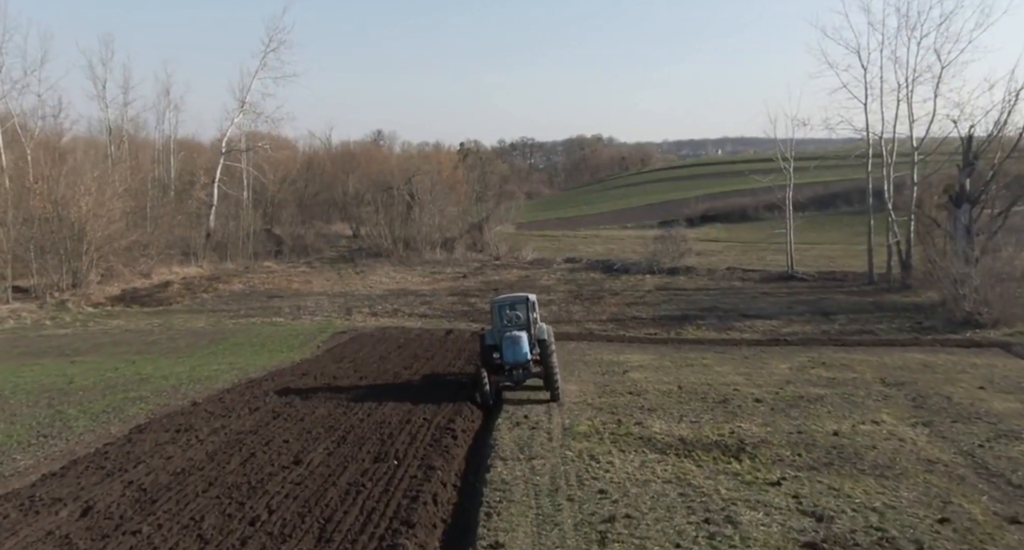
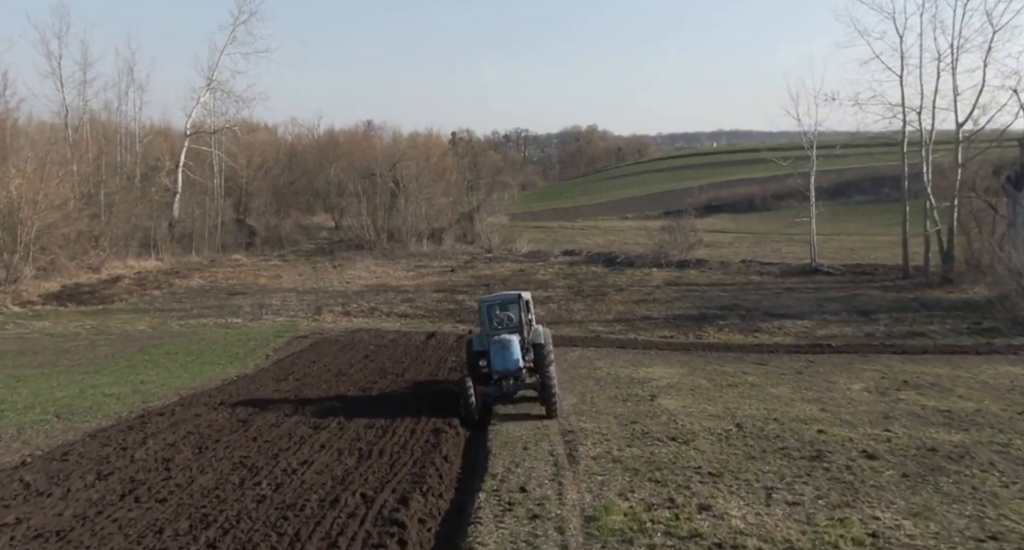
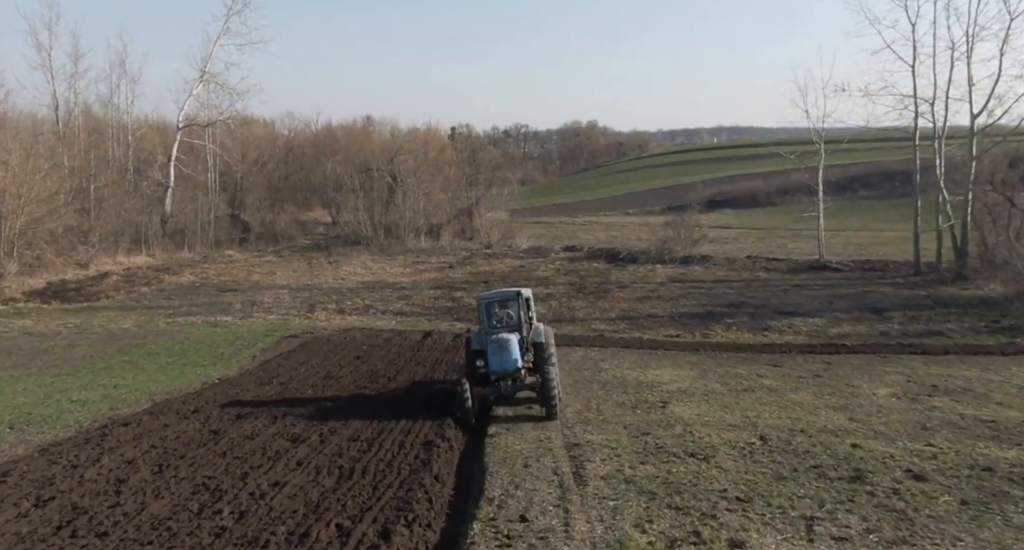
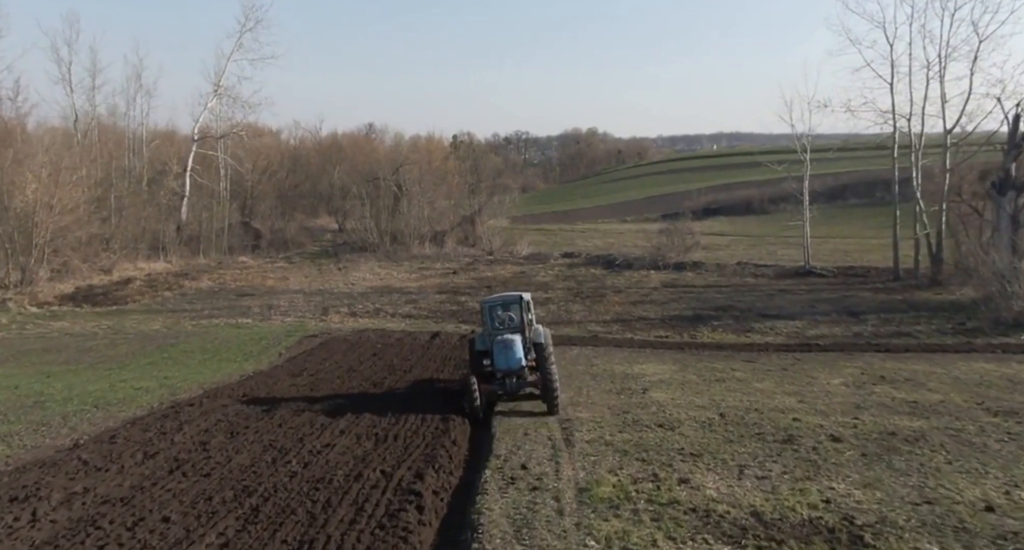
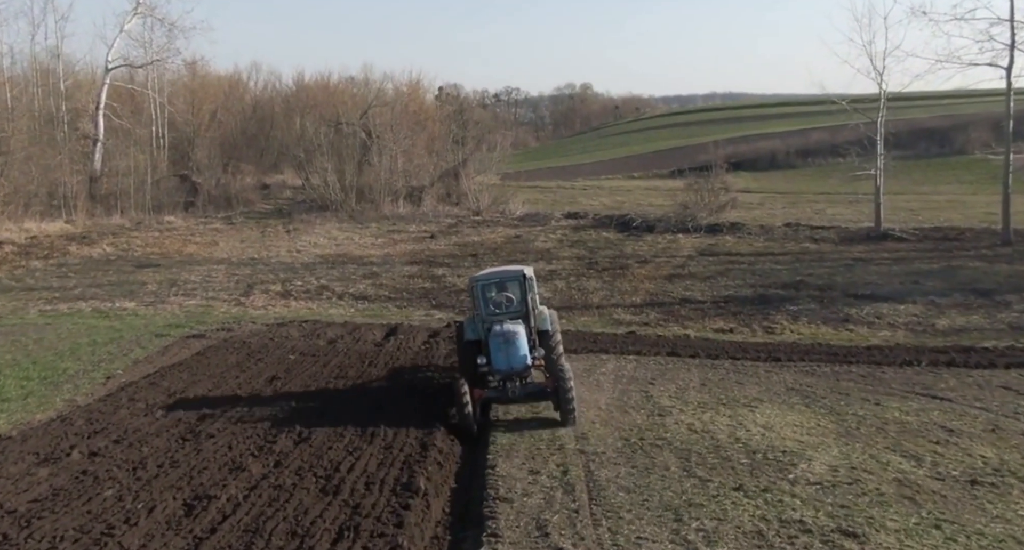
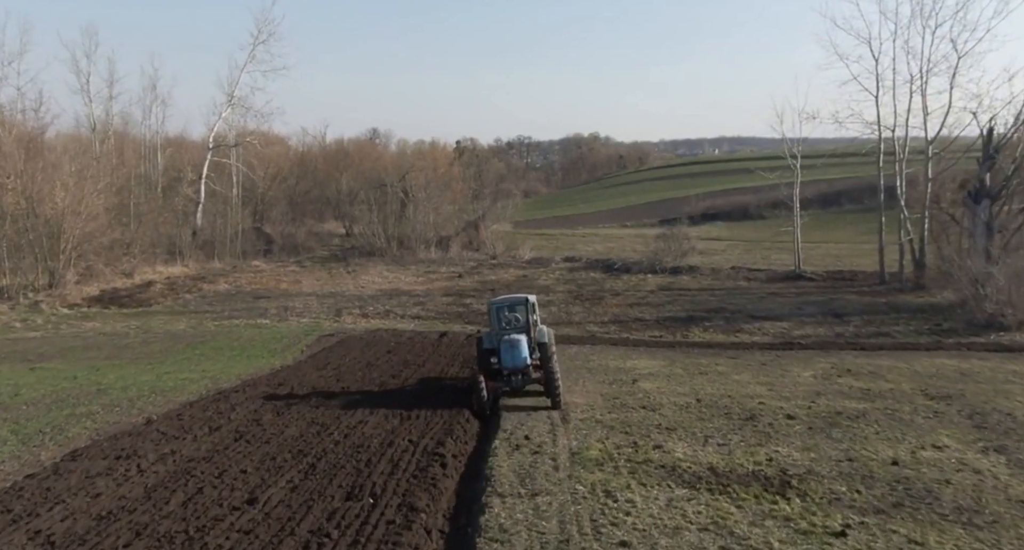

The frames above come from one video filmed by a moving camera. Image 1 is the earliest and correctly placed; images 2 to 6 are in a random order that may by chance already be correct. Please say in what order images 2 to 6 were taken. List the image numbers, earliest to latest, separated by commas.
6, 4, 2, 3, 5
